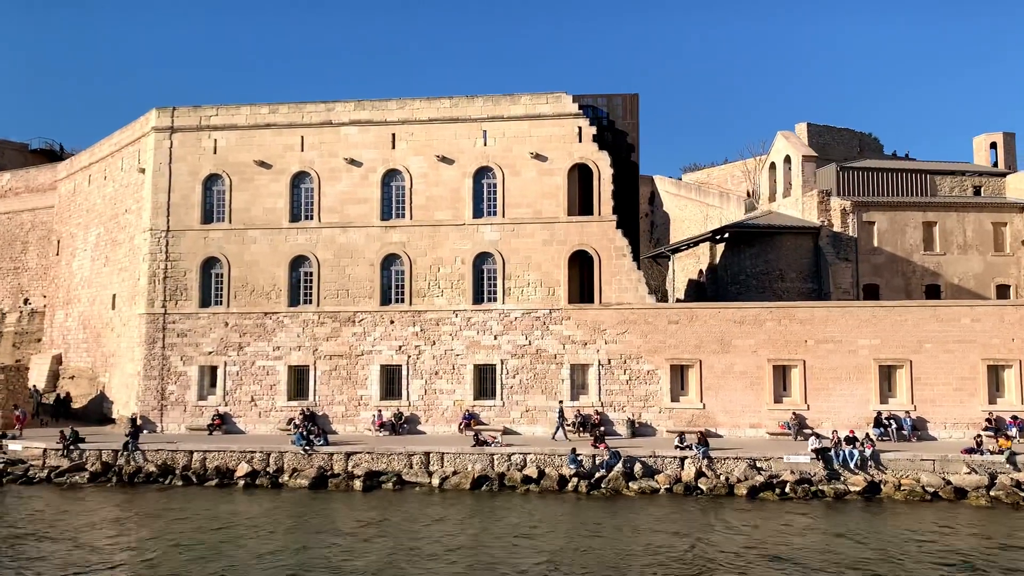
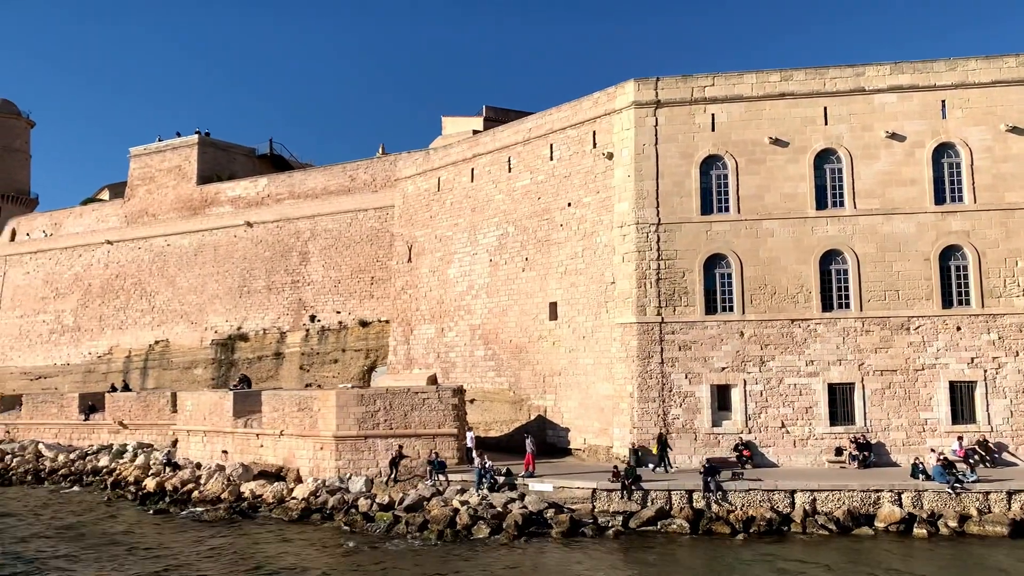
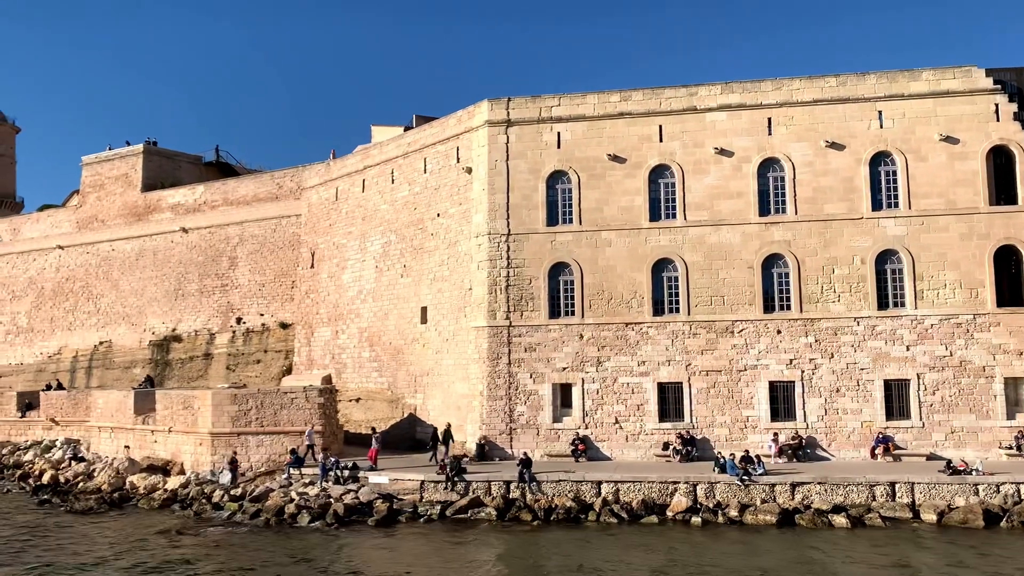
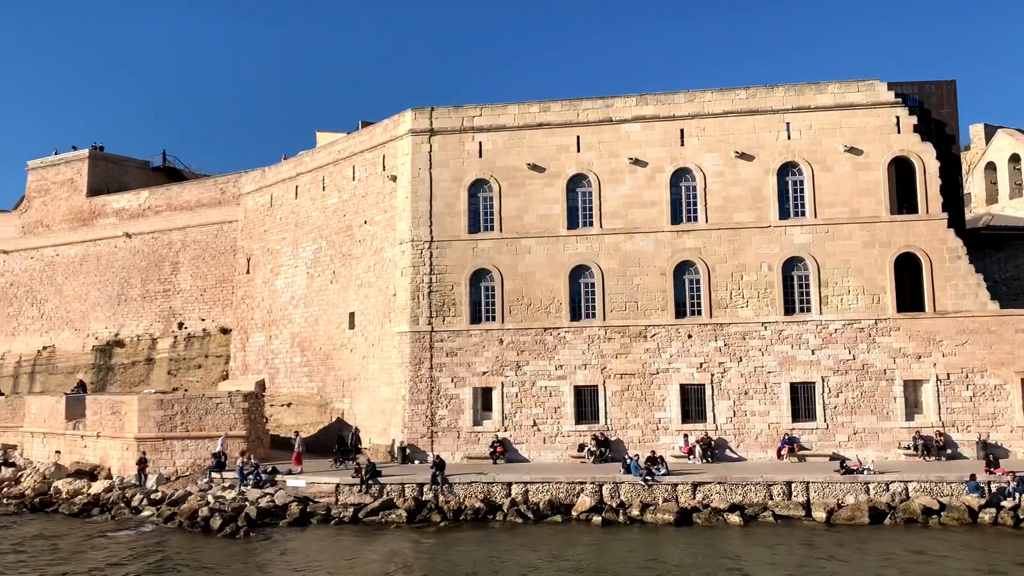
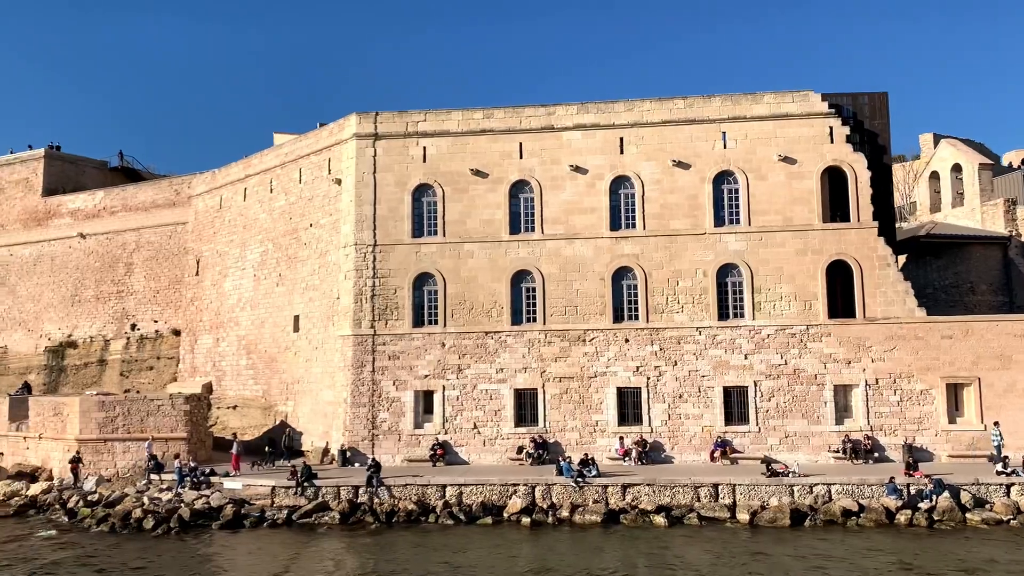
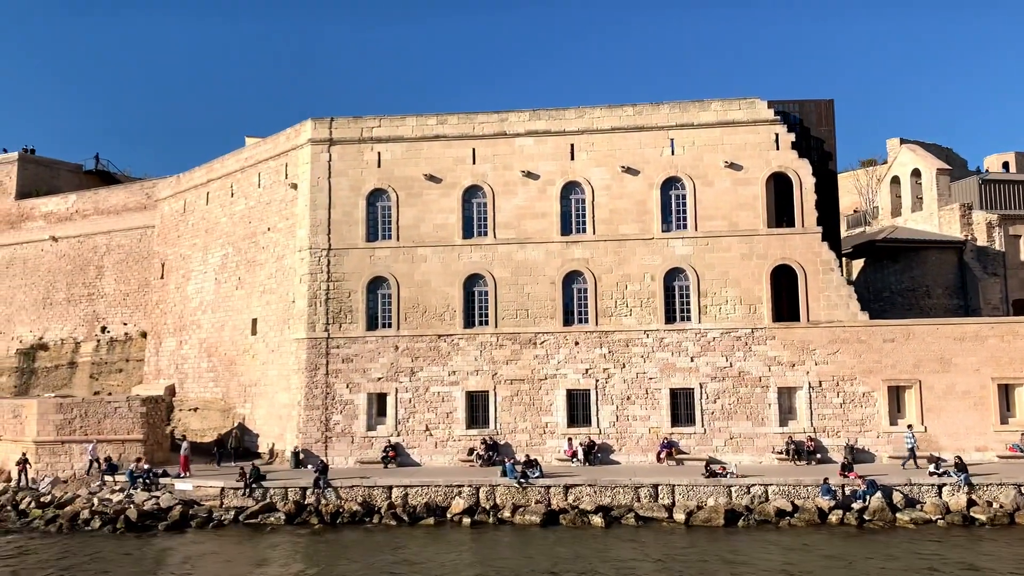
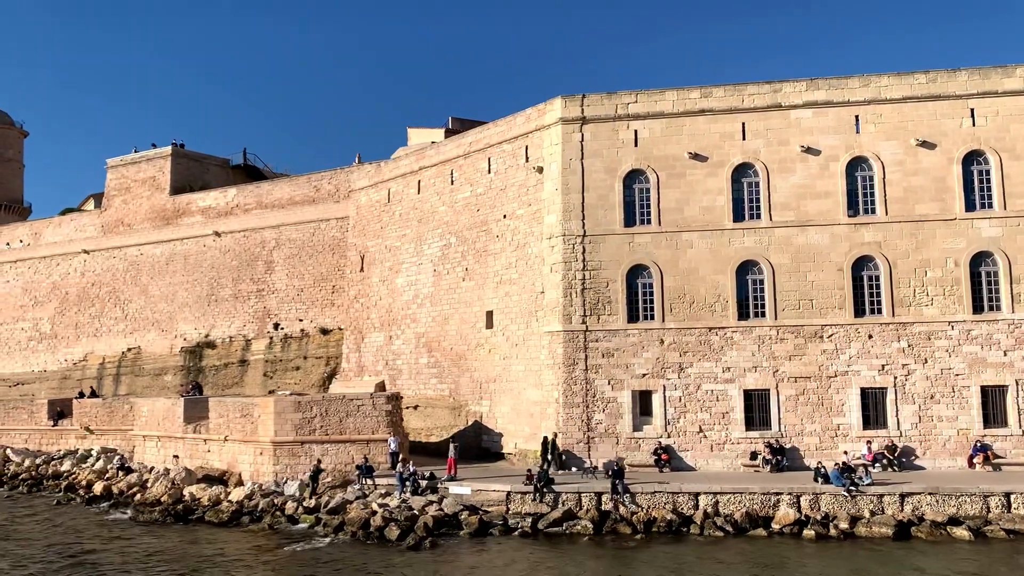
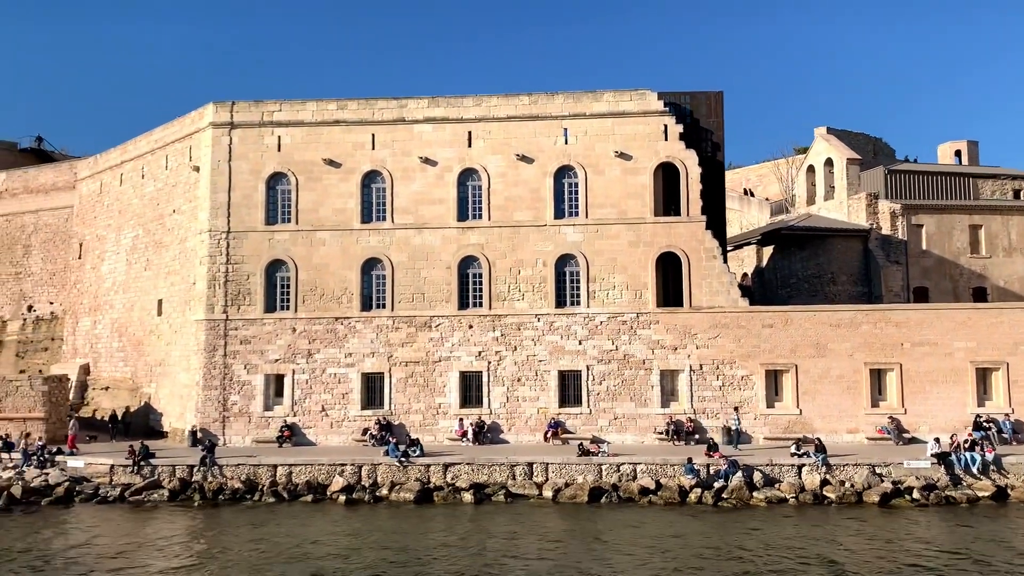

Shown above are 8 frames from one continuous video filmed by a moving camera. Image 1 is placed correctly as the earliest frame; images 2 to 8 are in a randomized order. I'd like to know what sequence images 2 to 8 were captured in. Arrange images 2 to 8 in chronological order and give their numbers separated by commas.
8, 6, 5, 4, 3, 7, 2
